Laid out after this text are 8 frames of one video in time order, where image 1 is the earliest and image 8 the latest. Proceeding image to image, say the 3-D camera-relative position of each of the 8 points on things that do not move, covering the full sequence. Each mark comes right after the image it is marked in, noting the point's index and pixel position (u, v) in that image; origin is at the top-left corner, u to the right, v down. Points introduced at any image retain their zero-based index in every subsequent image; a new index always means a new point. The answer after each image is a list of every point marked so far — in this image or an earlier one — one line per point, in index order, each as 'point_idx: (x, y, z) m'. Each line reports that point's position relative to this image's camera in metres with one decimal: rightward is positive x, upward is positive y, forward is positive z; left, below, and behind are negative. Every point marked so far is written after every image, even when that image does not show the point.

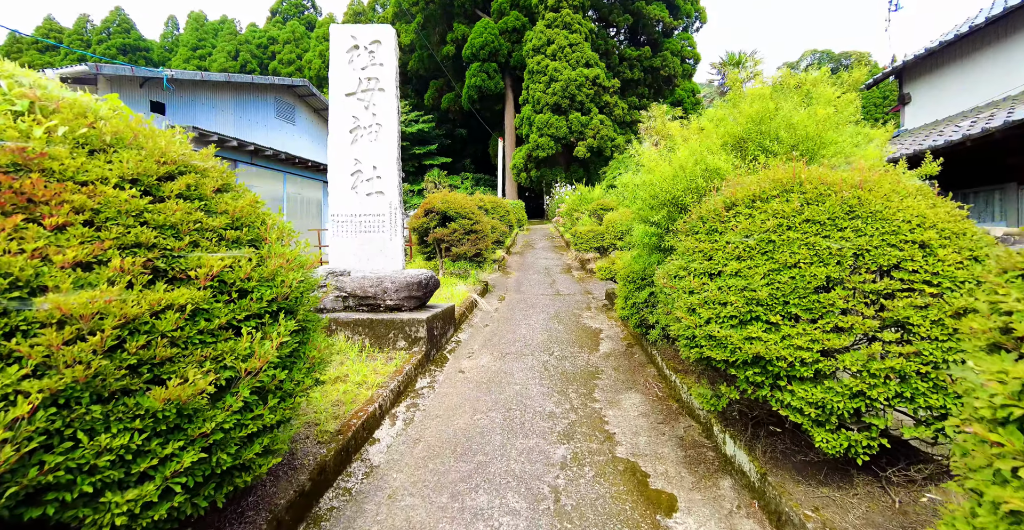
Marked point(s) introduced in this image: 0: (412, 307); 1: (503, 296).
0: (-0.8, -0.4, +4.1) m
1: (-0.1, -0.4, +7.0) m
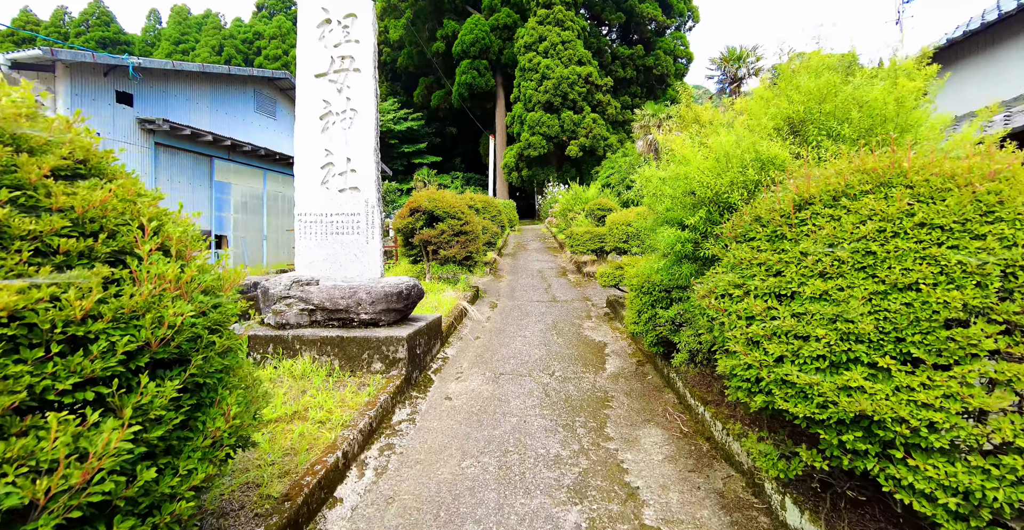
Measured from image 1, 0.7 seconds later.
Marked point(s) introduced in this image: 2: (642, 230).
0: (-0.9, -0.4, +3.5) m
1: (-0.2, -0.5, +6.5) m
2: (+0.9, +0.2, +3.3) m
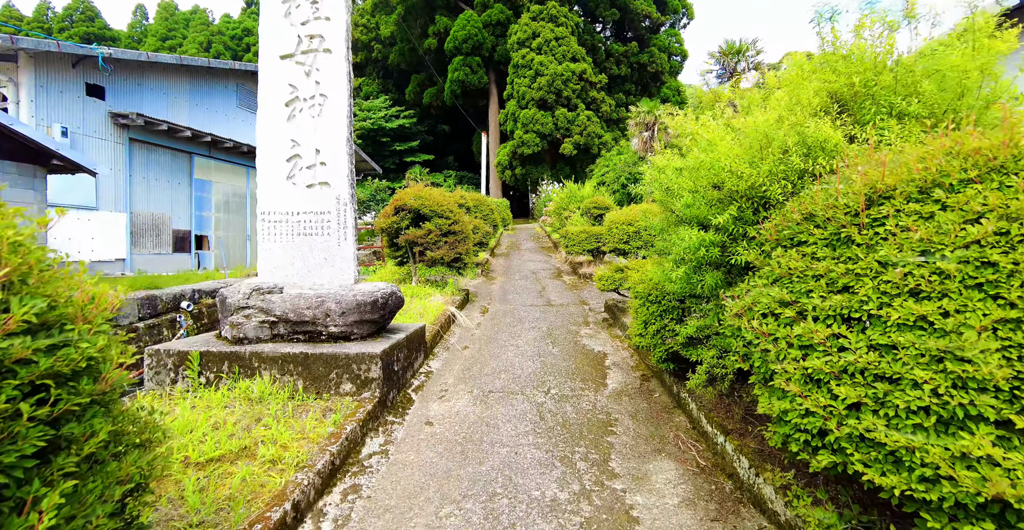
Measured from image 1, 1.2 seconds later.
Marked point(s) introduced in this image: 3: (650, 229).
0: (-0.9, -0.5, +3.1) m
1: (-0.3, -0.5, +6.1) m
2: (+0.9, +0.2, +2.9) m
3: (+0.9, +0.2, +2.9) m
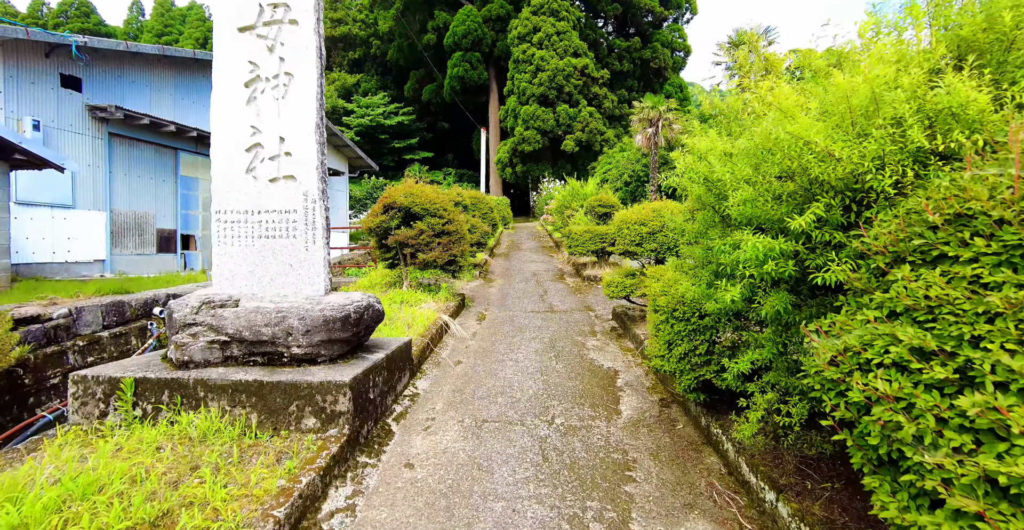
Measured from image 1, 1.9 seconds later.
0: (-1.0, -0.5, +2.6) m
1: (-0.3, -0.6, +5.6) m
2: (+0.8, +0.2, +2.4) m
3: (+0.9, +0.2, +2.4) m
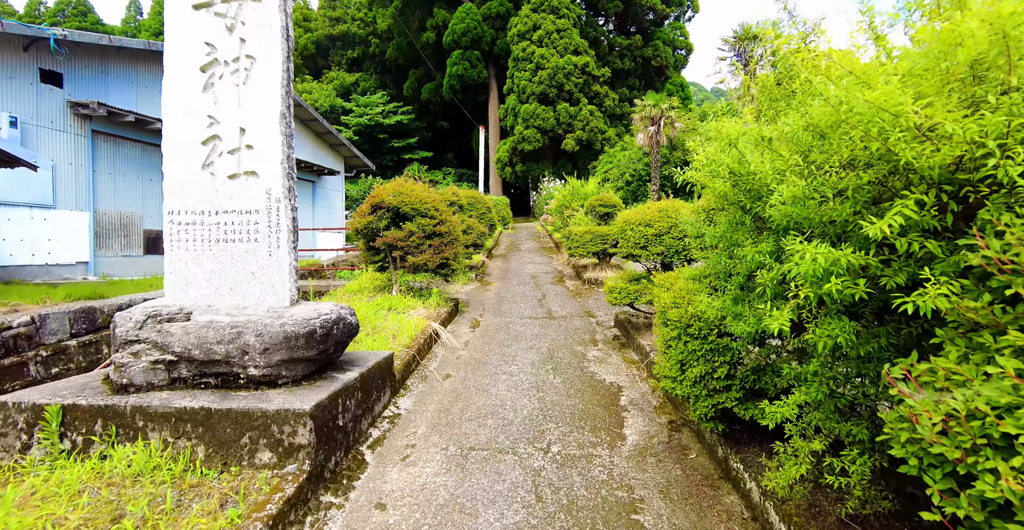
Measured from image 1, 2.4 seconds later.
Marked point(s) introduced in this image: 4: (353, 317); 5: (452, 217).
0: (-1.0, -0.5, +2.3) m
1: (-0.4, -0.6, +5.3) m
2: (+0.8, +0.1, +2.1) m
3: (+0.8, +0.1, +2.1) m
4: (-0.9, -0.3, +2.6) m
5: (-0.7, +0.6, +5.8) m
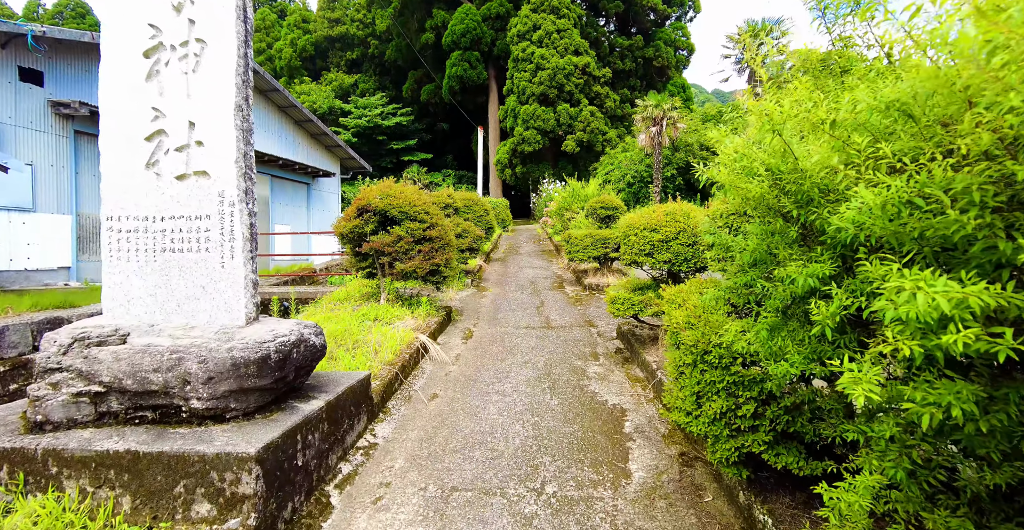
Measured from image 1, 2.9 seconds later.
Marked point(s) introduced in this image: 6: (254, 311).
0: (-1.1, -0.6, +2.0) m
1: (-0.4, -0.7, +5.0) m
2: (+0.7, +0.1, +1.8) m
3: (+0.8, +0.1, +1.8) m
4: (-0.9, -0.3, +2.2) m
5: (-0.8, +0.5, +5.4) m
6: (-1.2, -0.2, +2.3) m
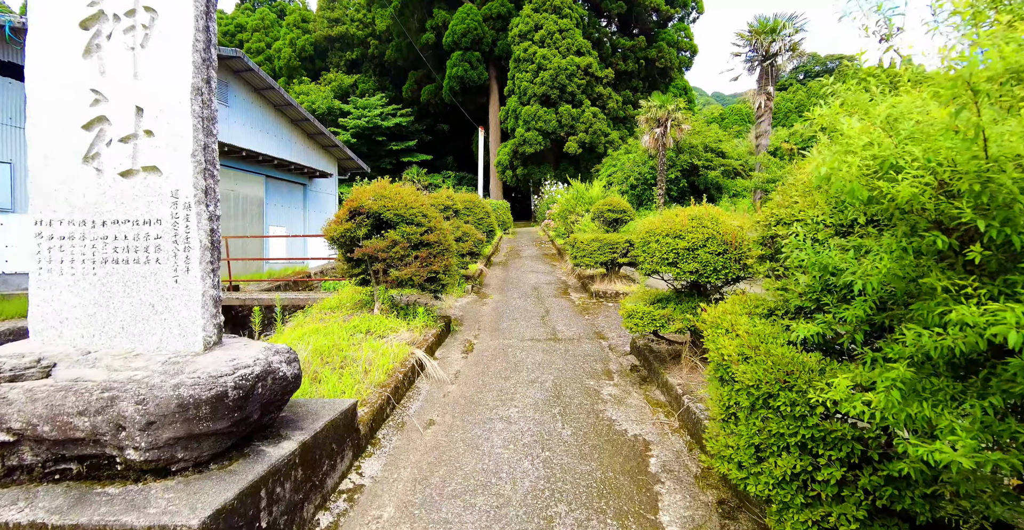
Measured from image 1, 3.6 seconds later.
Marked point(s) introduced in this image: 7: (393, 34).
0: (-1.0, -0.6, +1.6) m
1: (-0.4, -0.7, +4.6) m
2: (+0.8, 0.0, +1.4) m
3: (+0.8, 0.0, +1.4) m
4: (-0.9, -0.4, +1.9) m
5: (-0.7, +0.4, +5.1) m
6: (-1.2, -0.3, +1.9) m
7: (-4.9, +9.4, +19.2) m
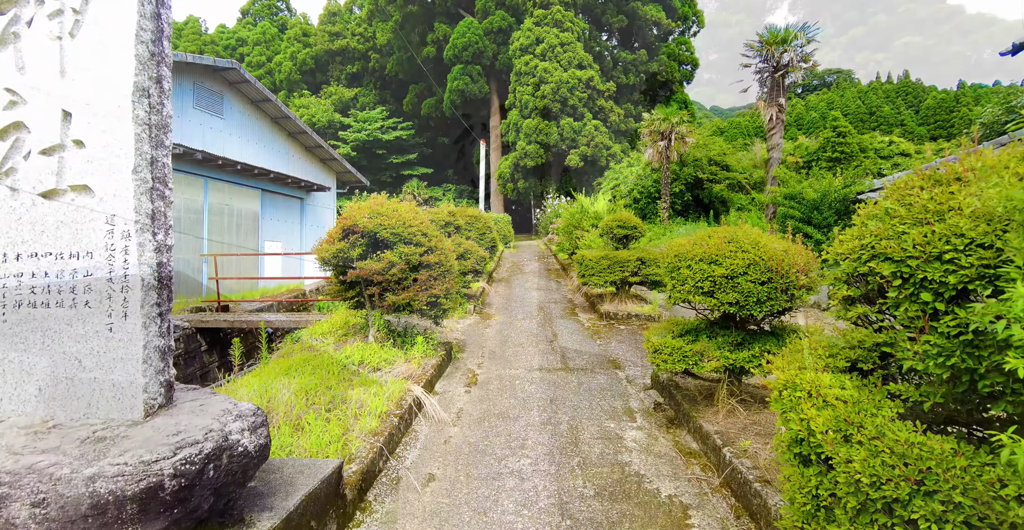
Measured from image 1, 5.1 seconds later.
0: (-0.9, -0.8, +1.2) m
1: (-0.3, -0.9, +4.2) m
2: (+0.8, -0.1, +1.0) m
3: (+0.9, -0.1, +1.0) m
4: (-0.8, -0.5, +1.5) m
5: (-0.7, +0.2, +4.7) m
6: (-1.1, -0.4, +1.5) m
7: (-4.8, +8.8, +19.1) m
